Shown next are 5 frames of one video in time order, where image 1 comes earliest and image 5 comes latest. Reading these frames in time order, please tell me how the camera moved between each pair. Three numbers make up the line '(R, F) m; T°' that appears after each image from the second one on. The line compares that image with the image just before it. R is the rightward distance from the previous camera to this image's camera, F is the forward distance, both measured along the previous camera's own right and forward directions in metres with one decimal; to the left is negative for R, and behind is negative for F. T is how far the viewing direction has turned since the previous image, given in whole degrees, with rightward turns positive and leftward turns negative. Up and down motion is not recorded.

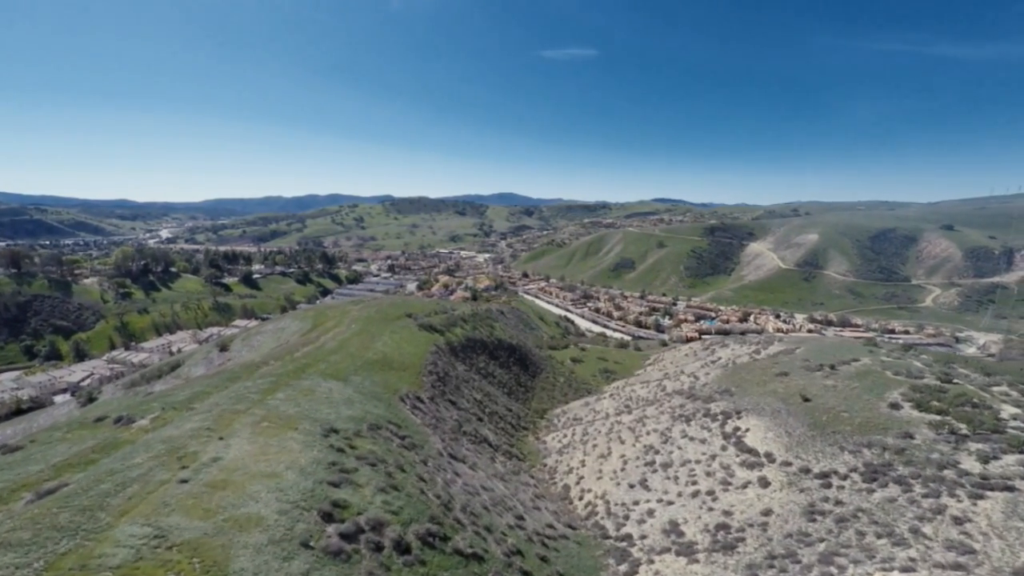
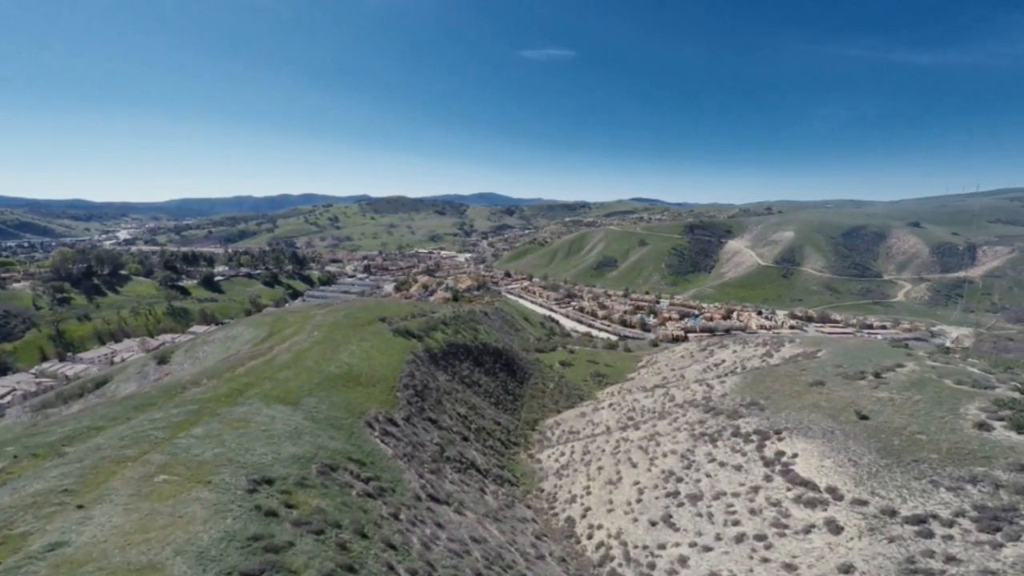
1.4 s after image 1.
(-0.8, +5.8) m; +3°
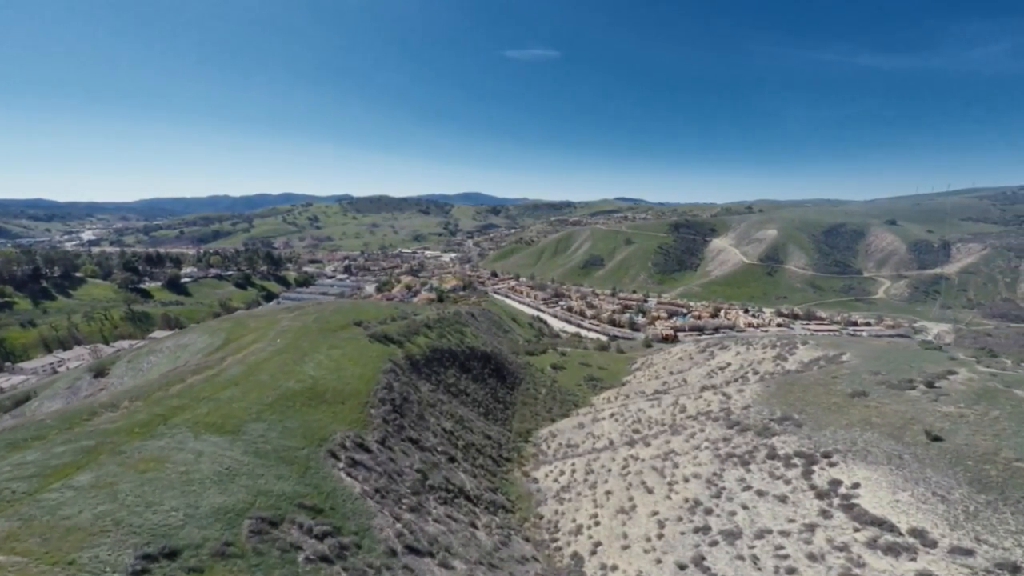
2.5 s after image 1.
(-0.5, +4.7) m; +2°
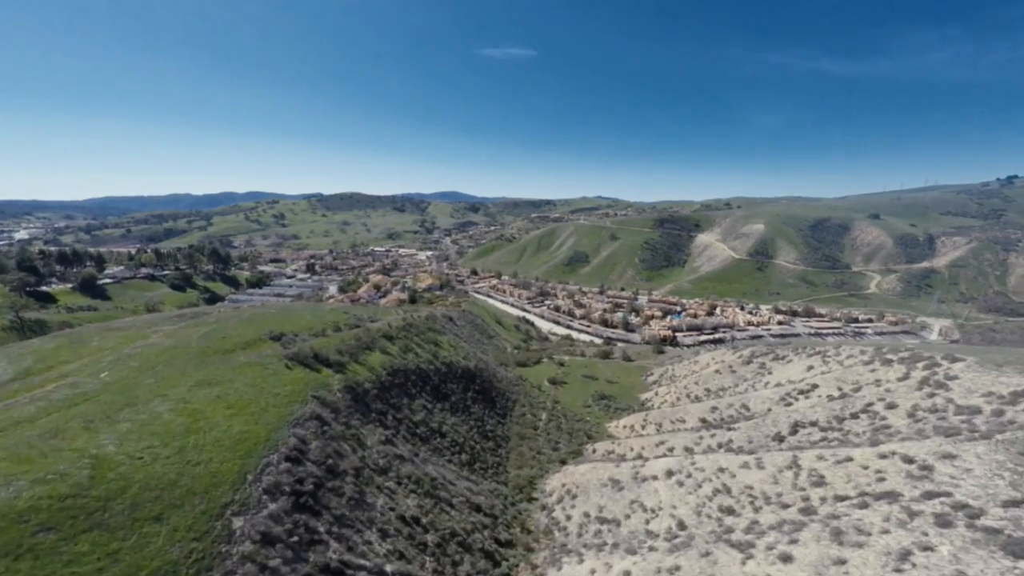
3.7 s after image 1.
(-1.0, +15.5) m; +2°
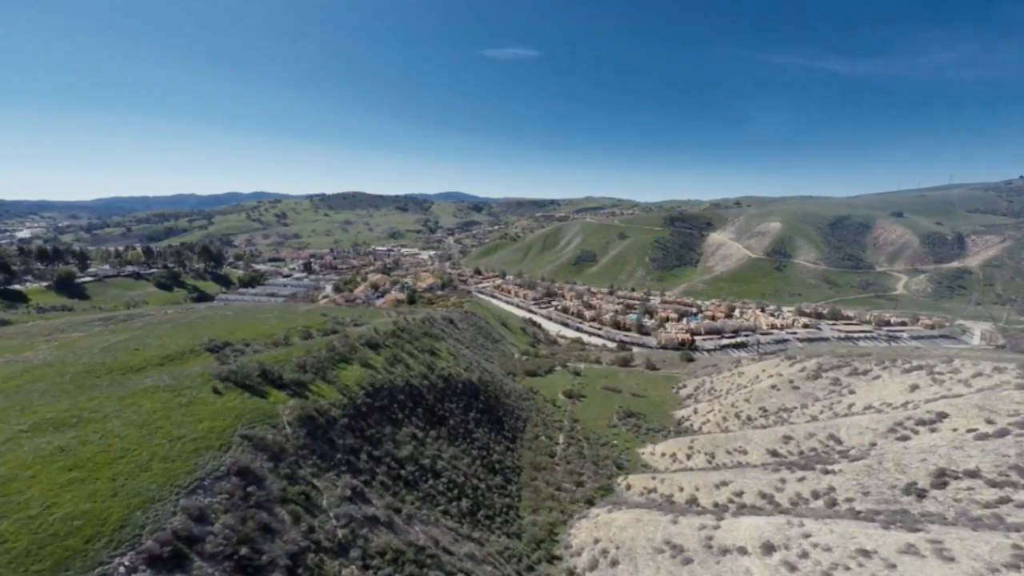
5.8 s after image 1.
(-0.4, +8.4) m; -1°
